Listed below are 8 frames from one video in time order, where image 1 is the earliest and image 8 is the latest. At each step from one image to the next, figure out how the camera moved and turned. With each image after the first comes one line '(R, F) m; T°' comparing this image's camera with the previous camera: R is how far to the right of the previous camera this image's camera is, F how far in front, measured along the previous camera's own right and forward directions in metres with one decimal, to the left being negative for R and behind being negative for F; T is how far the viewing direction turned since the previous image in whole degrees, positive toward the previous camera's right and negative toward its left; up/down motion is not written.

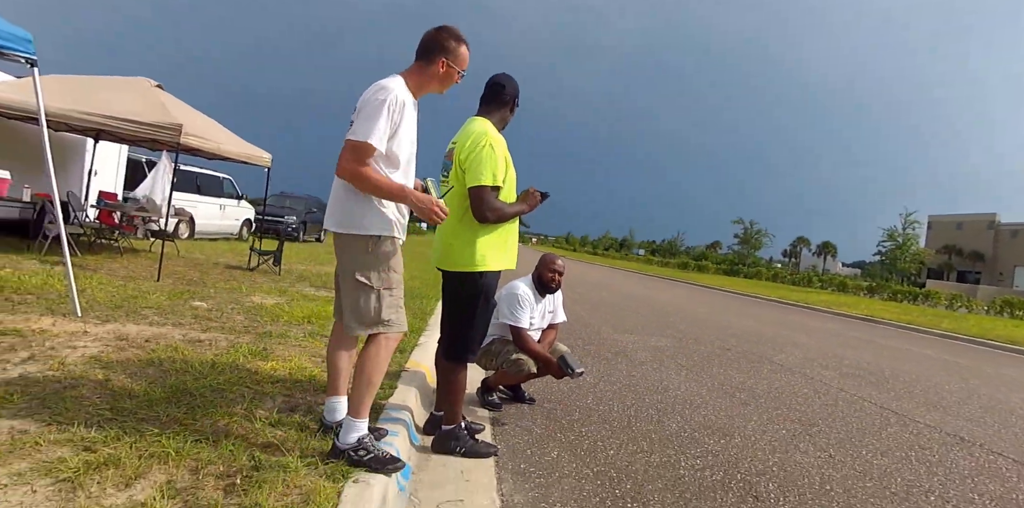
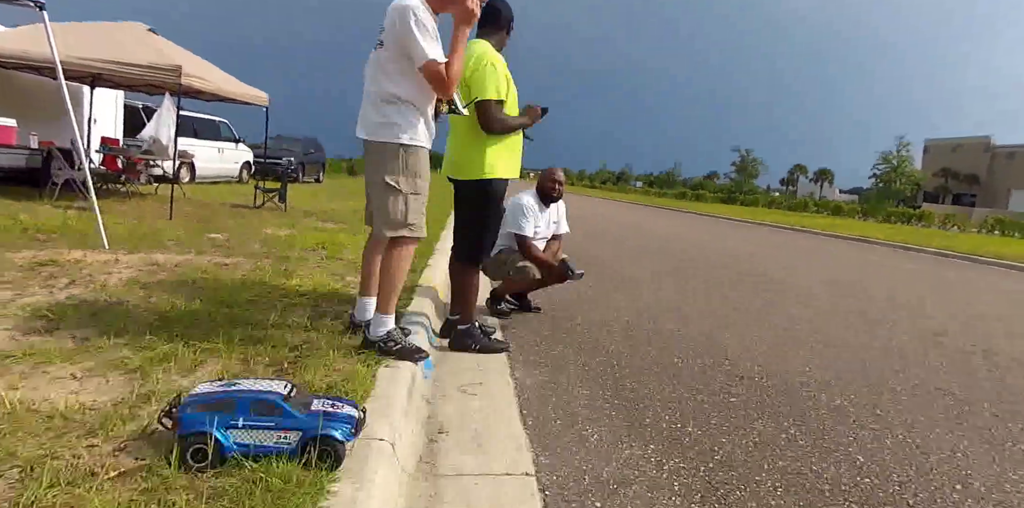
(0.0, -0.3) m; 0°
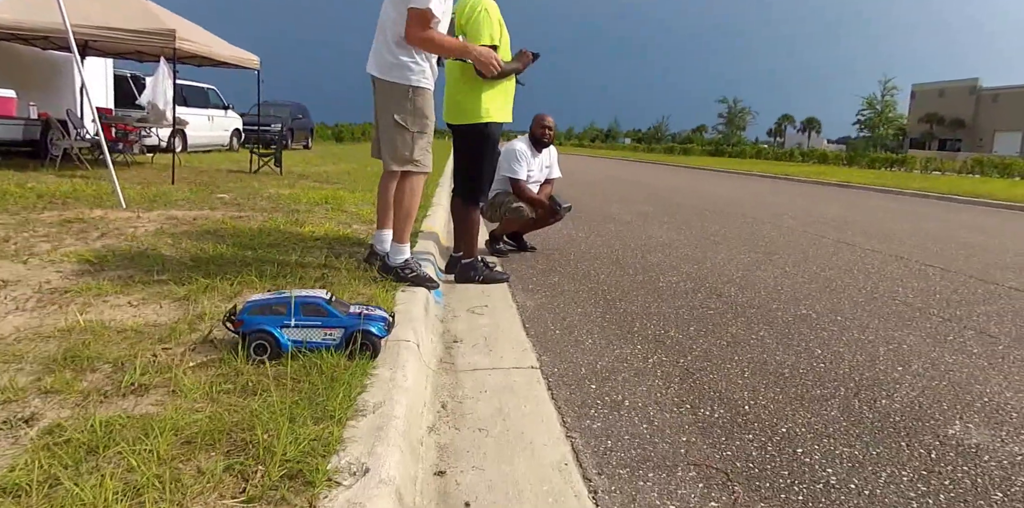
(0.0, -0.4) m; +1°
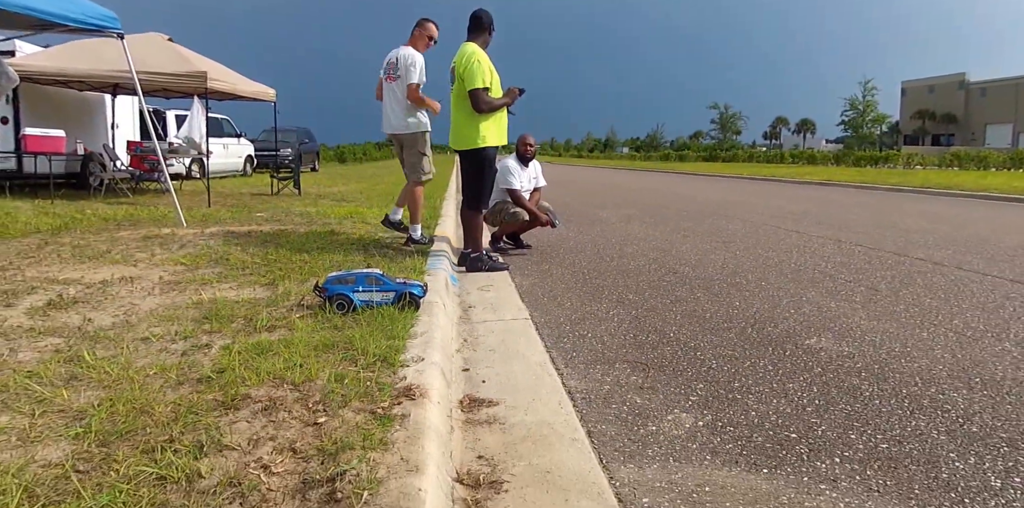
(0.0, -1.1) m; 0°
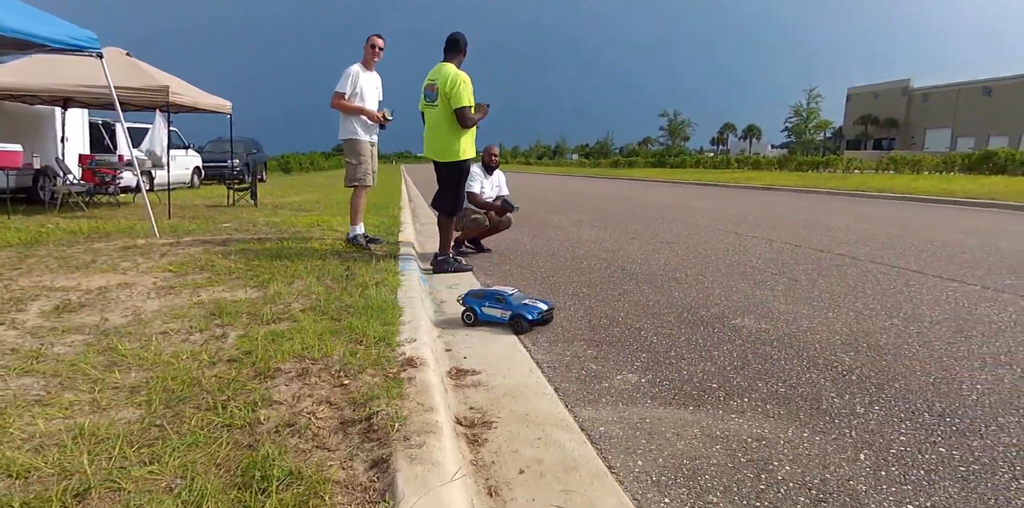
(-0.1, -0.6) m; +4°
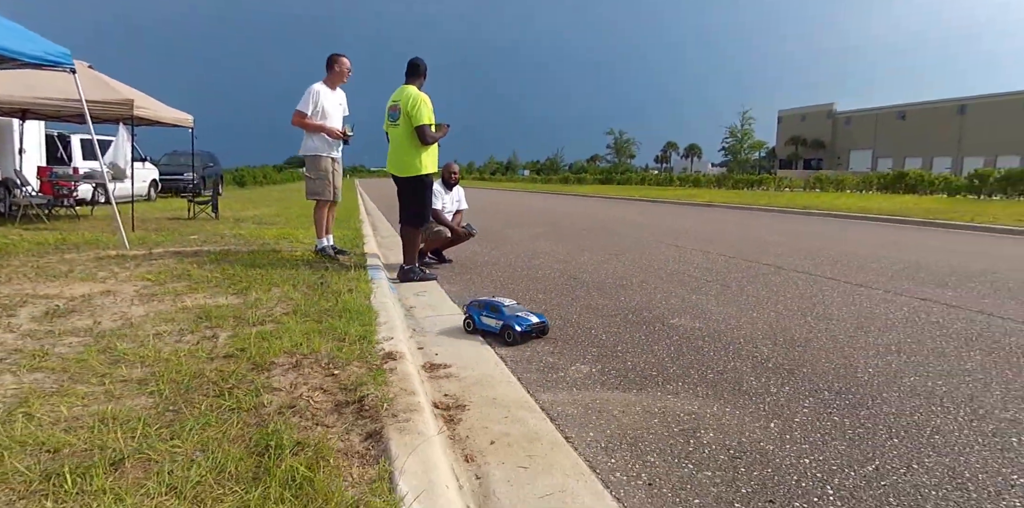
(0.0, -0.4) m; +3°
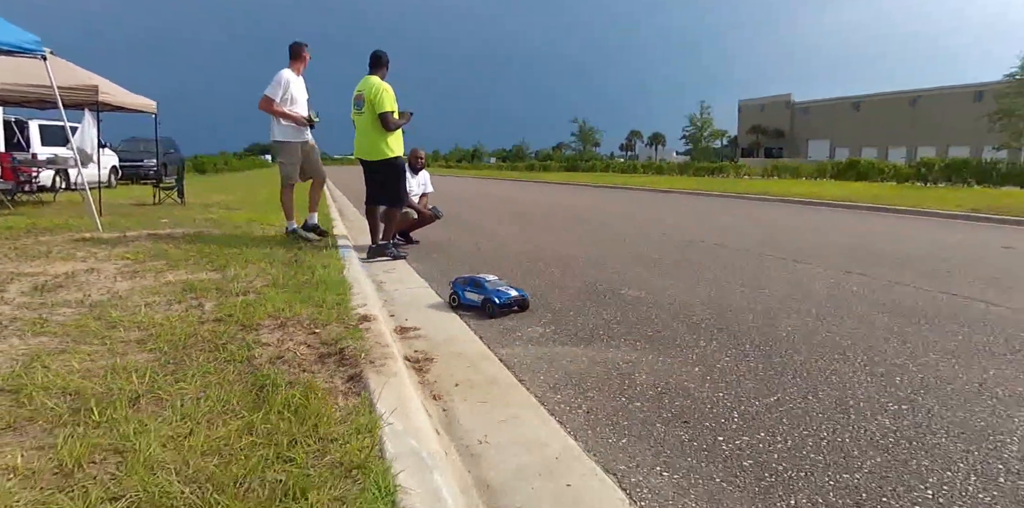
(0.0, -0.4) m; +3°
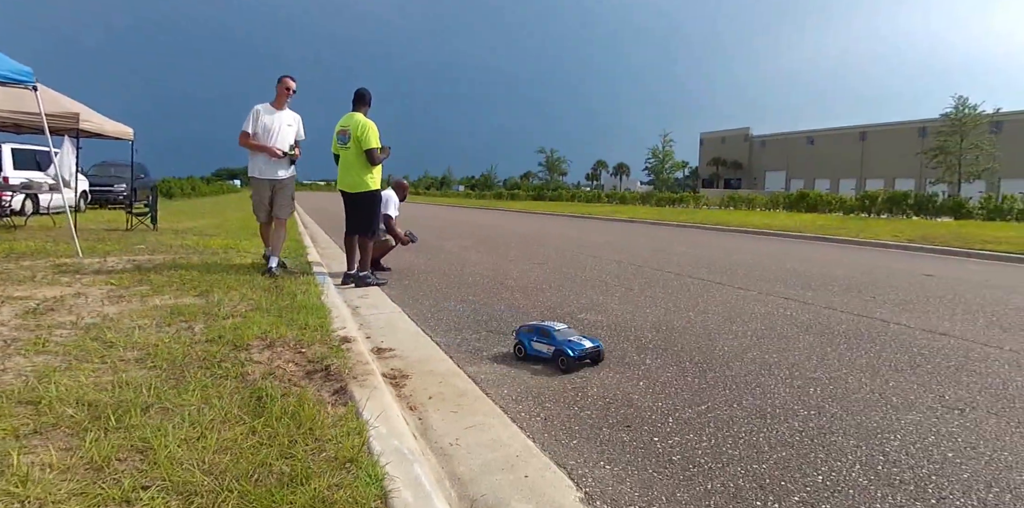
(0.0, -0.4) m; +3°
